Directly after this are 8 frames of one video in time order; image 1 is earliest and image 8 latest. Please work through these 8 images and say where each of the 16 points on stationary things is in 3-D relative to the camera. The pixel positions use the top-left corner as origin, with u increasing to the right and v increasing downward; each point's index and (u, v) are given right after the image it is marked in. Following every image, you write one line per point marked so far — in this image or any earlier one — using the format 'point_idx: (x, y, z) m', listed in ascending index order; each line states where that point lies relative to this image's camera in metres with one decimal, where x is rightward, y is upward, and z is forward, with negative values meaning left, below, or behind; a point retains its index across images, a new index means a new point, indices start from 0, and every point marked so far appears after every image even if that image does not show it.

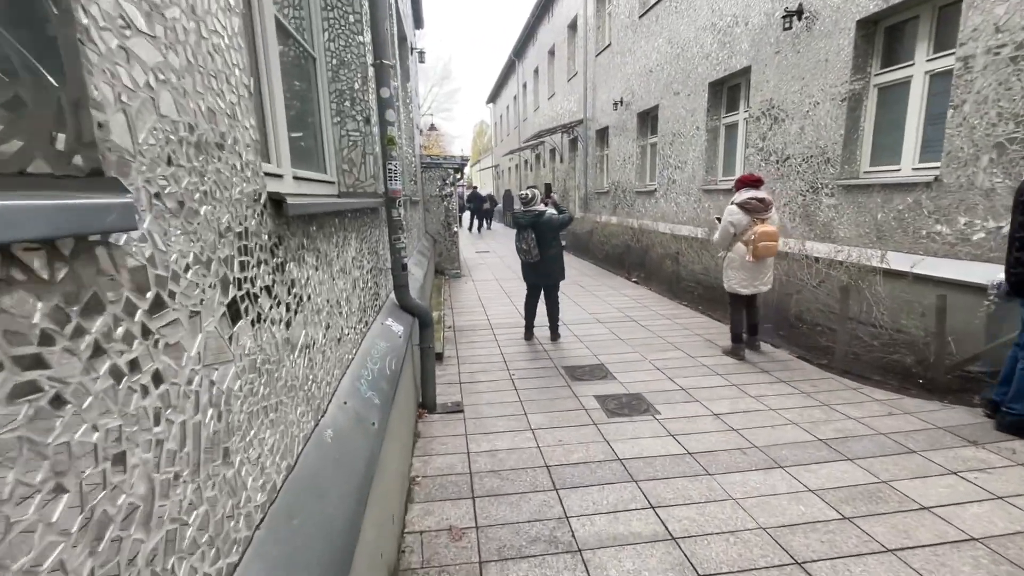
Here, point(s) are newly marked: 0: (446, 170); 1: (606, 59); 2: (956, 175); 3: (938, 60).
0: (-1.3, +2.3, +9.5) m
1: (+2.6, +6.3, +13.2) m
2: (+4.1, +1.0, +4.4) m
3: (+4.3, +2.3, +4.8) m
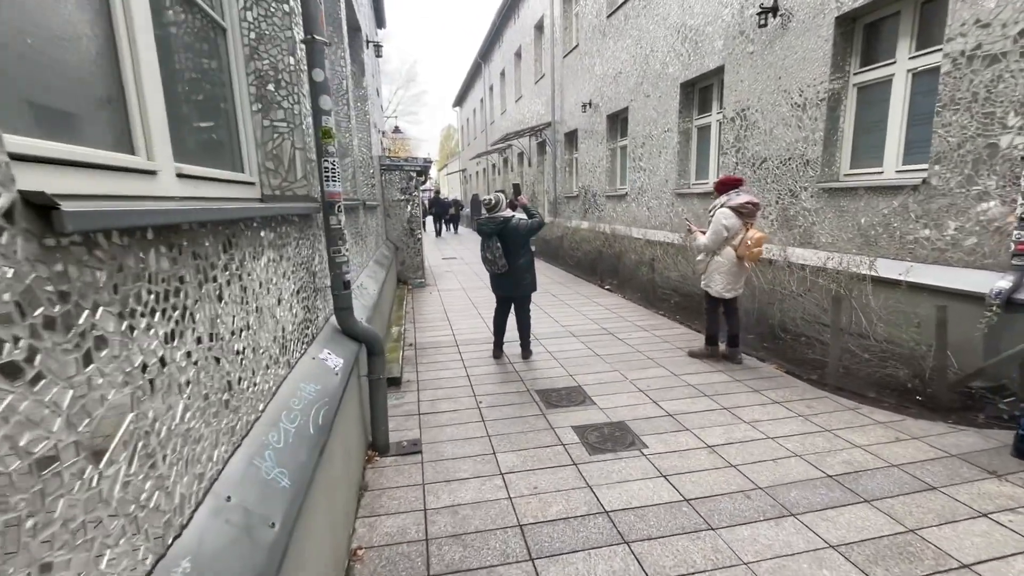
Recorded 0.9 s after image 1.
0: (-2.0, +2.1, +8.9) m
1: (+1.7, +6.1, +12.9) m
2: (+3.8, +1.0, +4.2) m
3: (+4.0, +2.2, +4.6) m
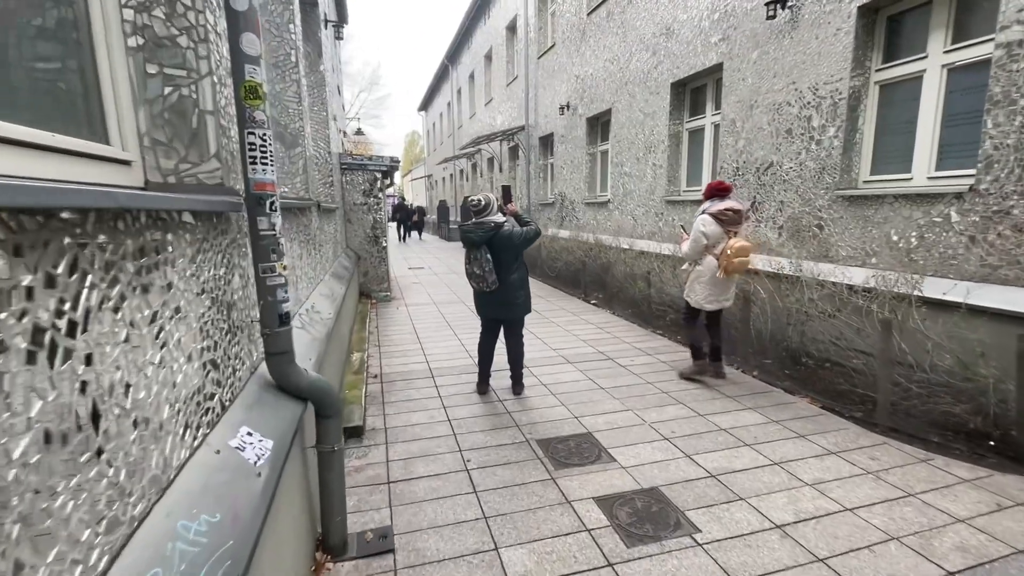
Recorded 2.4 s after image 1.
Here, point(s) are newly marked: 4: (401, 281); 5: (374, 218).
0: (-2.4, +1.9, +8.0) m
1: (+1.0, +5.8, +12.3) m
2: (+3.8, +0.8, +3.7) m
3: (+3.9, +2.0, +4.1) m
4: (-2.4, +0.1, +10.3) m
5: (-2.3, +1.2, +8.1) m
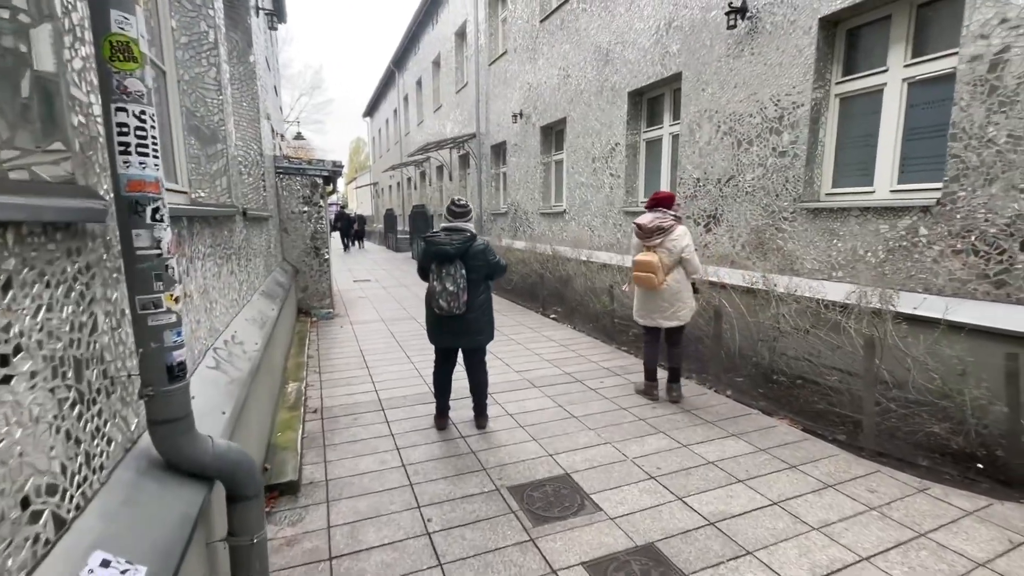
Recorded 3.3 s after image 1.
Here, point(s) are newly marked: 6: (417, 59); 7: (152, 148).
0: (-3.1, +1.7, +7.3) m
1: (-0.3, +5.5, +12.0) m
2: (+3.5, +0.7, +3.7) m
3: (+3.5, +1.9, +4.1) m
4: (-3.4, -0.1, +9.5) m
5: (-3.1, +0.9, +7.4) m
6: (-4.0, +9.6, +19.9) m
7: (-1.0, +0.4, +1.3) m
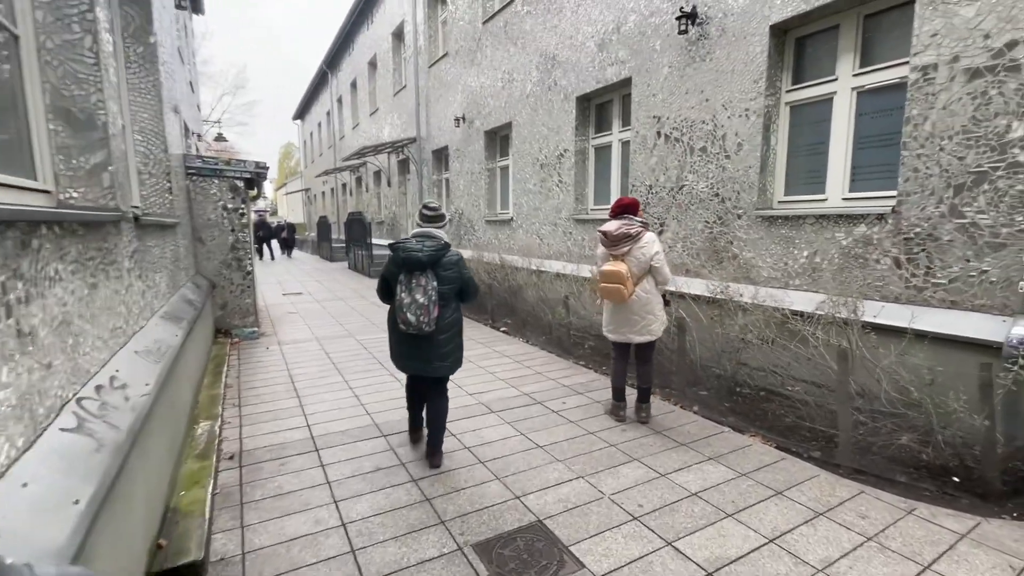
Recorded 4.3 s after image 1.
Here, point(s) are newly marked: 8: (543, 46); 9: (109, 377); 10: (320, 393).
0: (-3.8, +1.4, +6.5) m
1: (-1.7, +5.3, +11.5) m
2: (+3.2, +0.6, +3.7) m
3: (+3.1, +1.9, +4.2) m
4: (-4.3, -0.4, +8.6) m
5: (-3.8, +0.7, +6.6) m
6: (-6.4, +9.1, +19.0) m
7: (-1.0, +0.3, +0.8) m
8: (+0.5, +4.0, +8.0) m
9: (-1.7, -0.4, +2.1) m
10: (-1.8, -1.0, +4.4) m
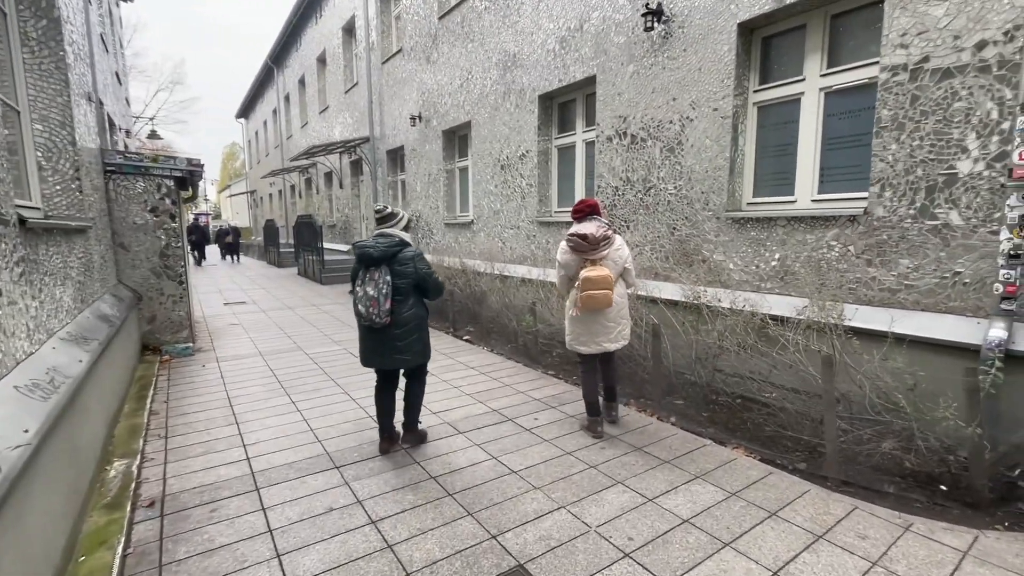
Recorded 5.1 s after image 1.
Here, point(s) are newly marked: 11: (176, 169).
0: (-4.3, +1.3, +5.8) m
1: (-2.7, +5.1, +11.1) m
2: (+2.9, +0.6, +3.6) m
3: (+2.8, +1.8, +4.1) m
4: (-5.0, -0.6, +7.9) m
5: (-4.3, +0.6, +5.9) m
6: (-8.1, +8.8, +18.1) m
7: (-1.0, +0.3, +0.4) m
8: (-0.2, +3.9, +7.7) m
9: (-1.8, -0.5, +1.6) m
10: (-2.1, -1.1, +3.9) m
11: (-4.1, +1.5, +5.8) m
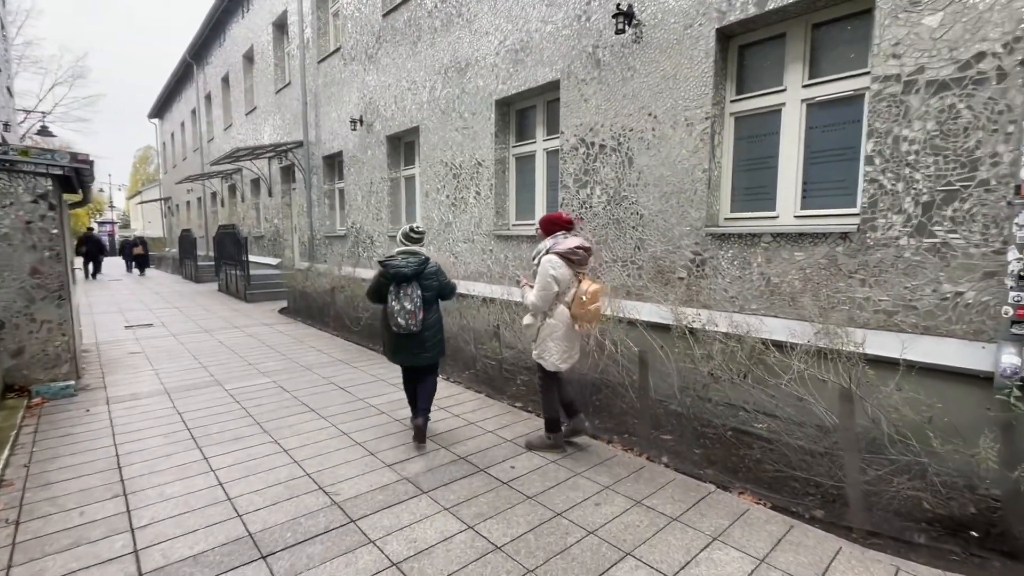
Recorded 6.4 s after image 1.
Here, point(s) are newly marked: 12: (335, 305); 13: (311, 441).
0: (-4.7, +1.1, +4.7) m
1: (-3.8, +4.7, +10.2) m
2: (+2.7, +0.5, +3.4) m
3: (+2.5, +1.7, +4.0) m
4: (-5.7, -0.9, +6.6) m
5: (-4.7, +0.3, +4.8) m
6: (-10.1, +8.2, +16.6) m
7: (-0.8, +0.2, -0.3) m
8: (-0.9, +3.7, +7.2) m
9: (-1.7, -0.6, +0.8) m
10: (-2.2, -1.2, +3.0) m
11: (-4.5, +1.2, +4.7) m
12: (-2.9, -0.3, +7.9) m
13: (-1.5, -1.2, +3.6) m
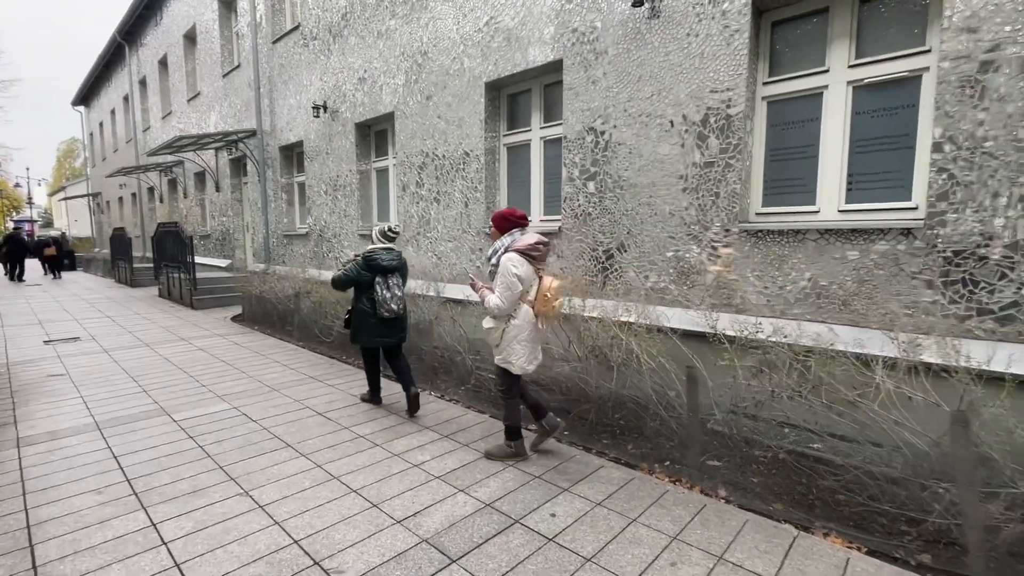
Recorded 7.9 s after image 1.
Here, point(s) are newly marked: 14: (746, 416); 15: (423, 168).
0: (-4.6, +1.0, +3.6) m
1: (-4.3, +4.7, +9.2) m
2: (+2.9, +0.4, +3.1) m
3: (+2.7, +1.7, +3.6) m
4: (-5.7, -1.0, +5.5) m
5: (-4.6, +0.2, +3.7) m
6: (-11.2, +8.1, +15.0) m
7: (-0.2, +0.1, -0.9) m
8: (-1.0, +3.6, +6.5) m
9: (-1.3, -0.6, 0.0) m
10: (-2.0, -1.3, +2.2) m
11: (-4.5, +1.1, +3.7) m
12: (-3.1, -0.4, +7.0) m
13: (-1.3, -1.2, +2.9) m
14: (+1.5, -0.9, +3.2) m
15: (-1.3, +1.7, +6.8) m
